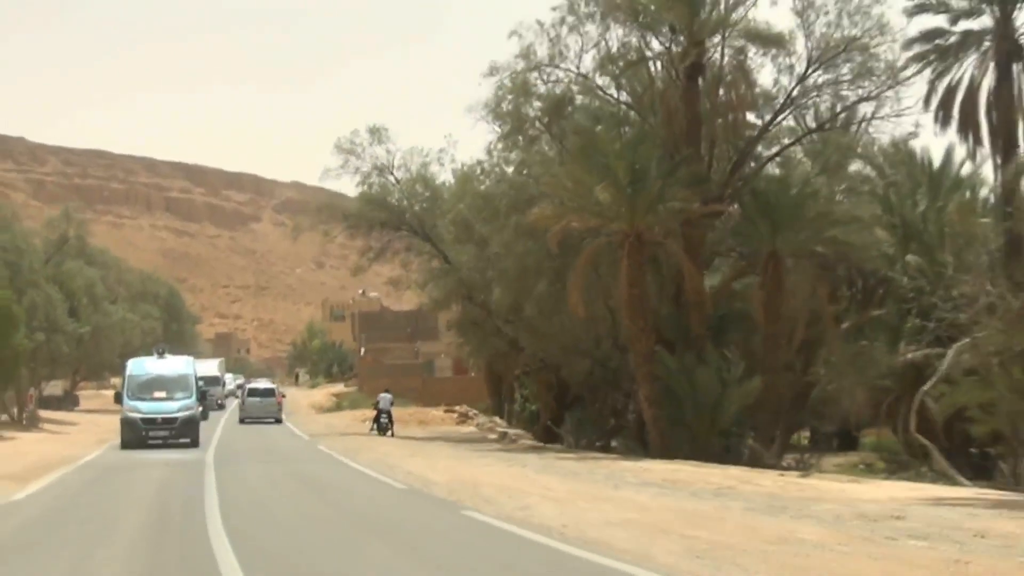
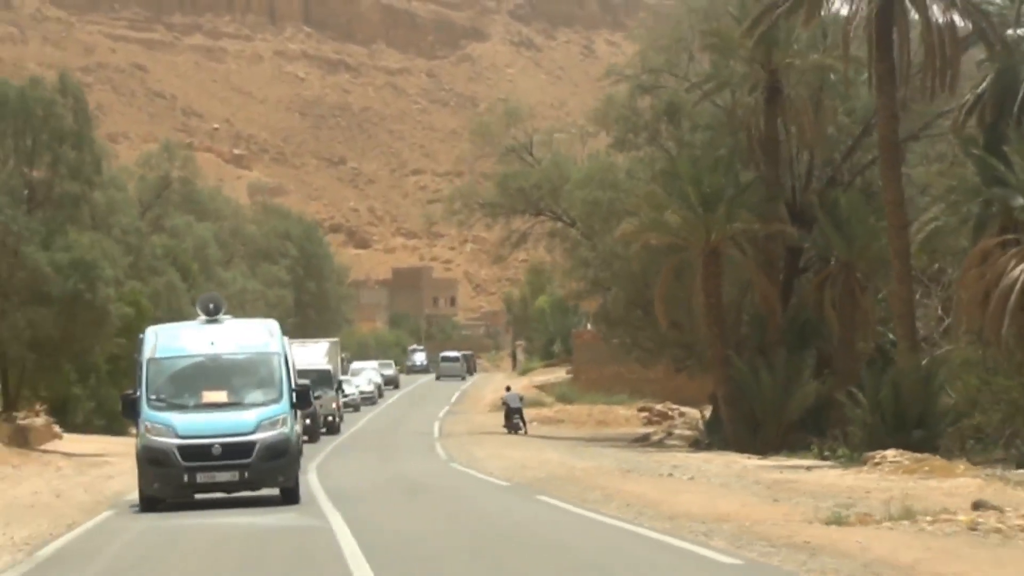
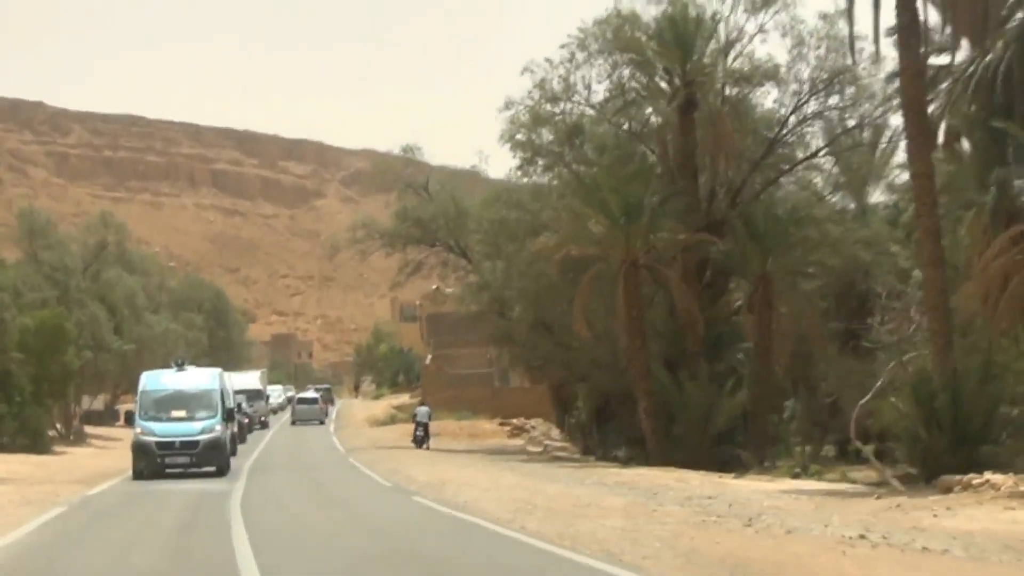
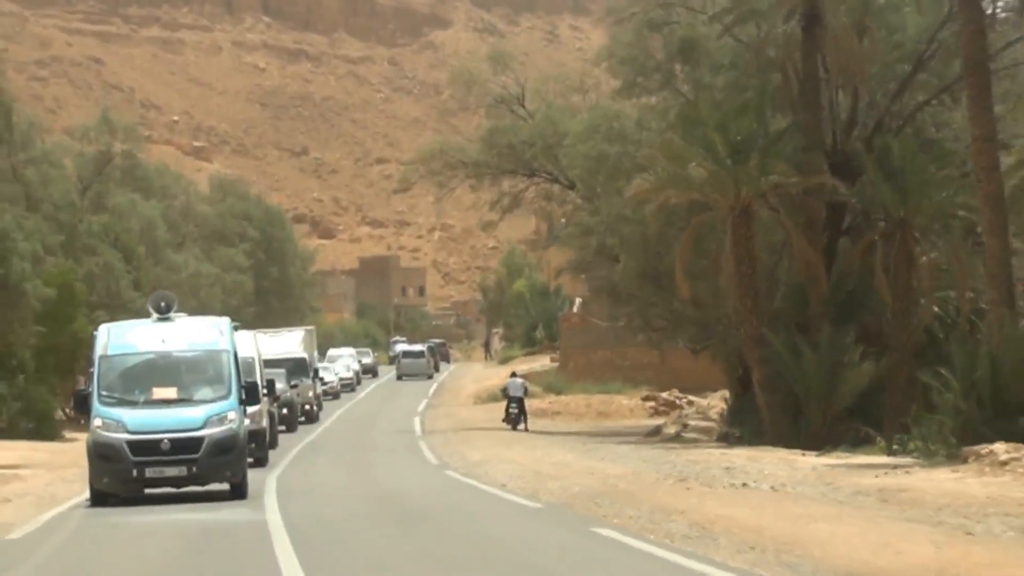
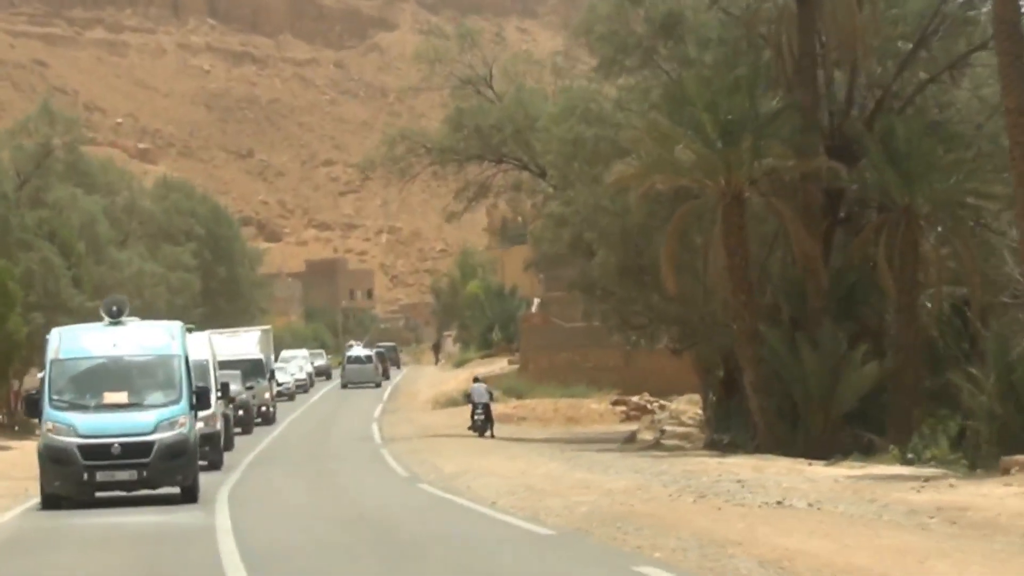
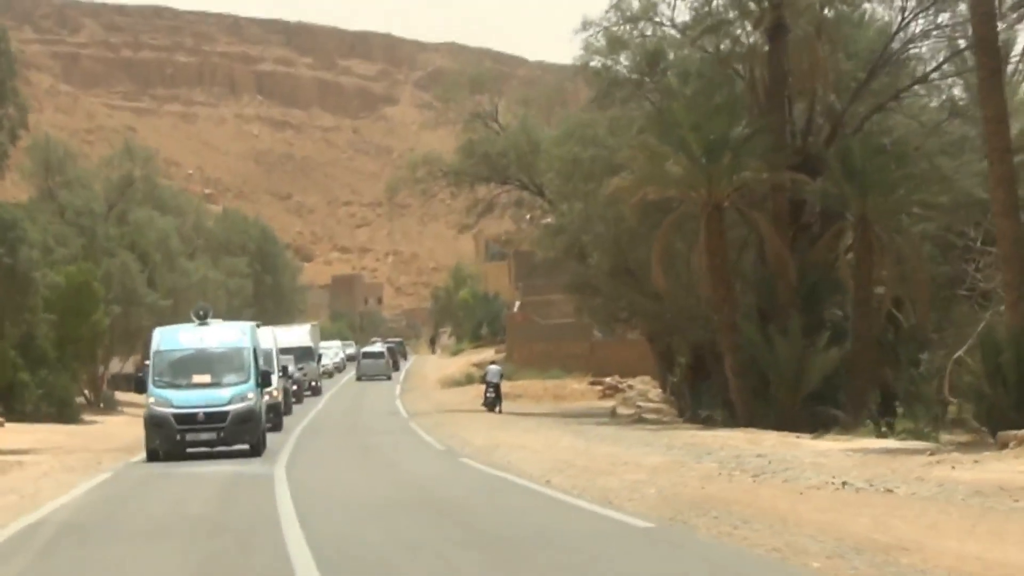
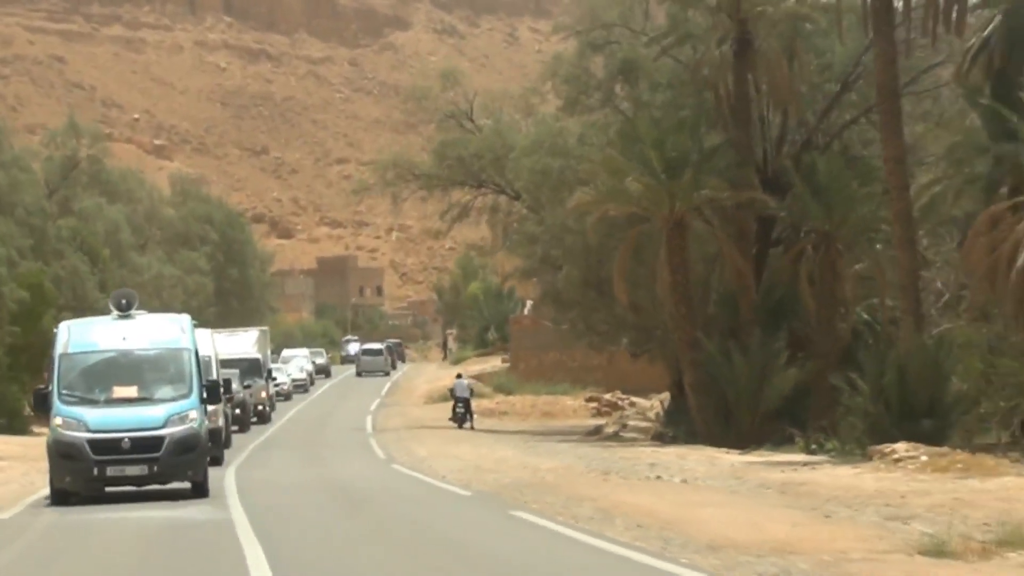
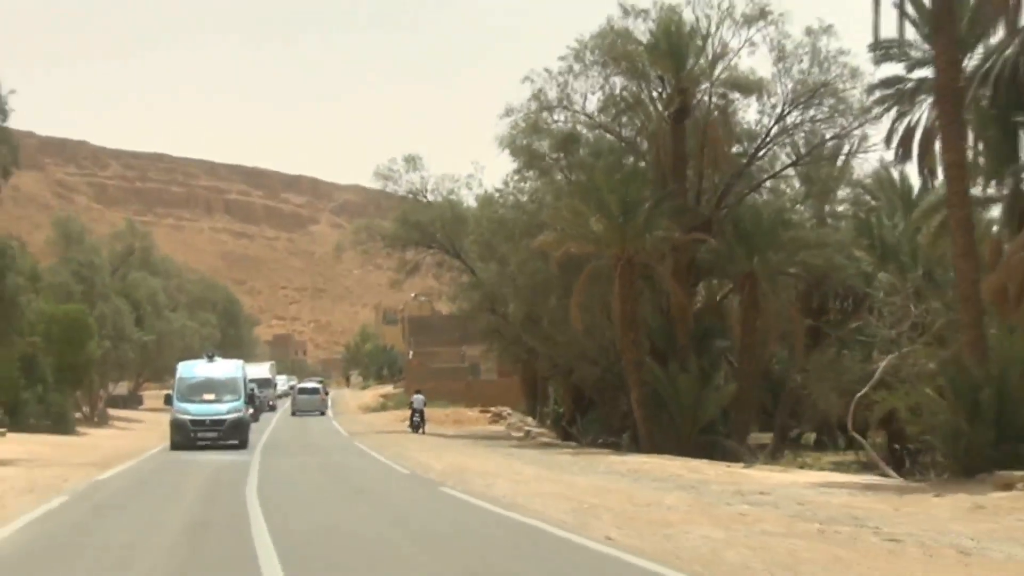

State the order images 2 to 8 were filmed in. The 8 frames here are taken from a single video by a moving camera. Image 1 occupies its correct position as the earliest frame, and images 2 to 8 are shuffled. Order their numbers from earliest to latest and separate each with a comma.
8, 3, 6, 5, 4, 7, 2
